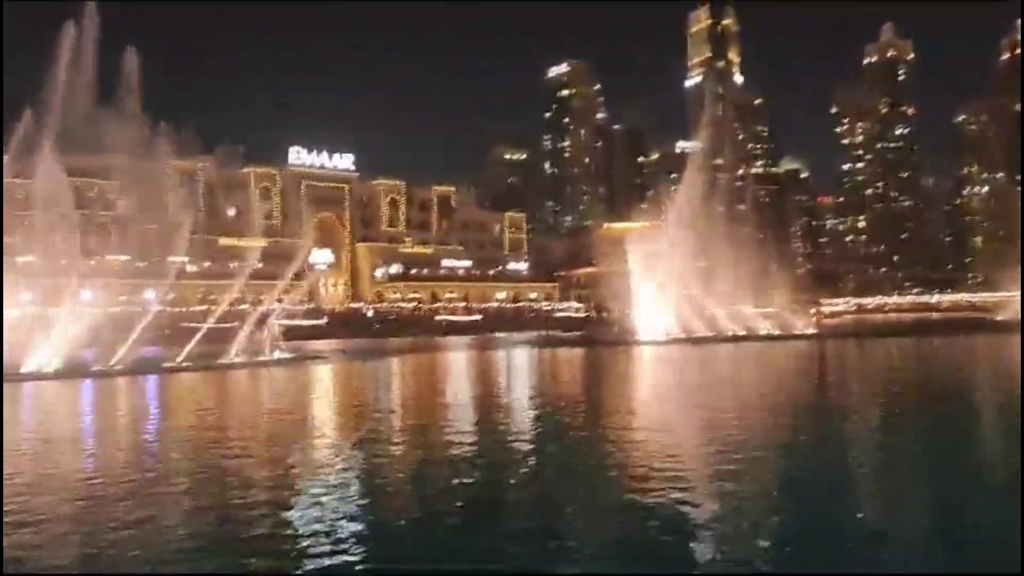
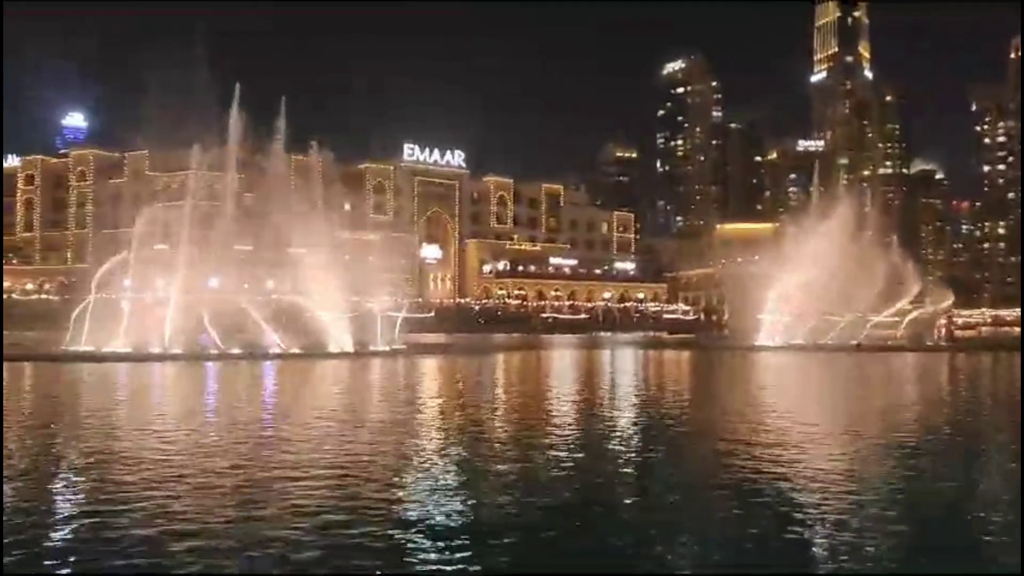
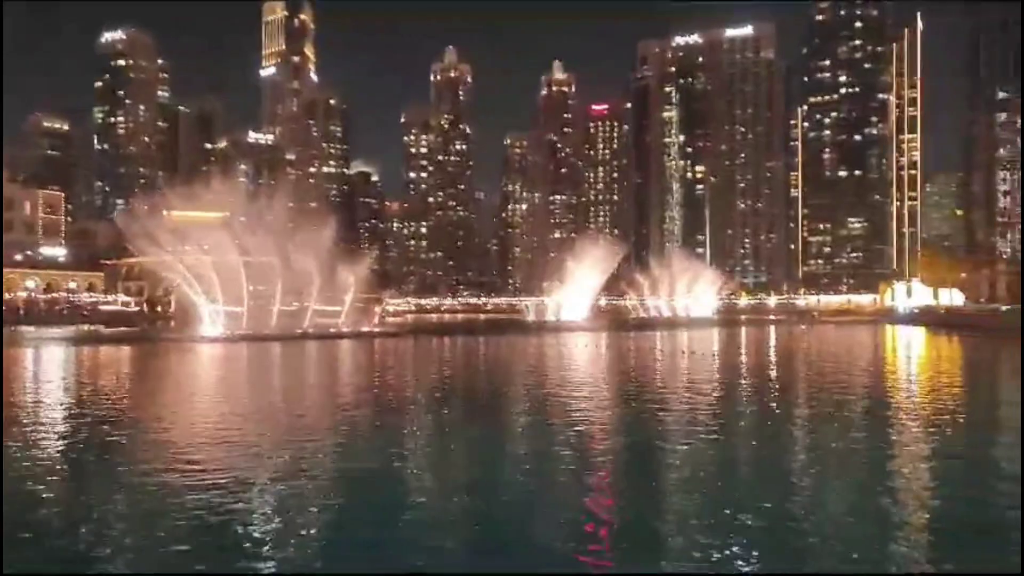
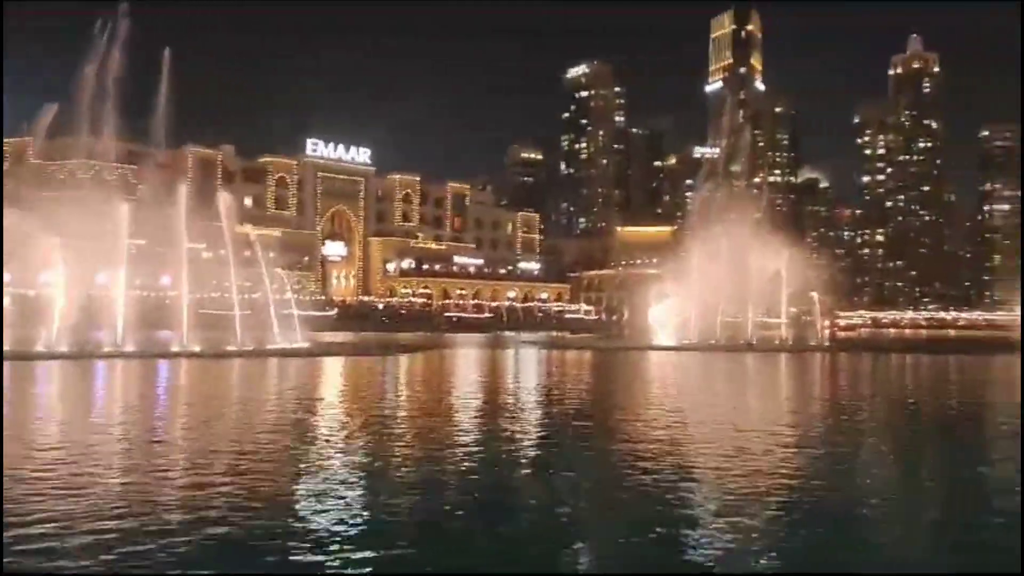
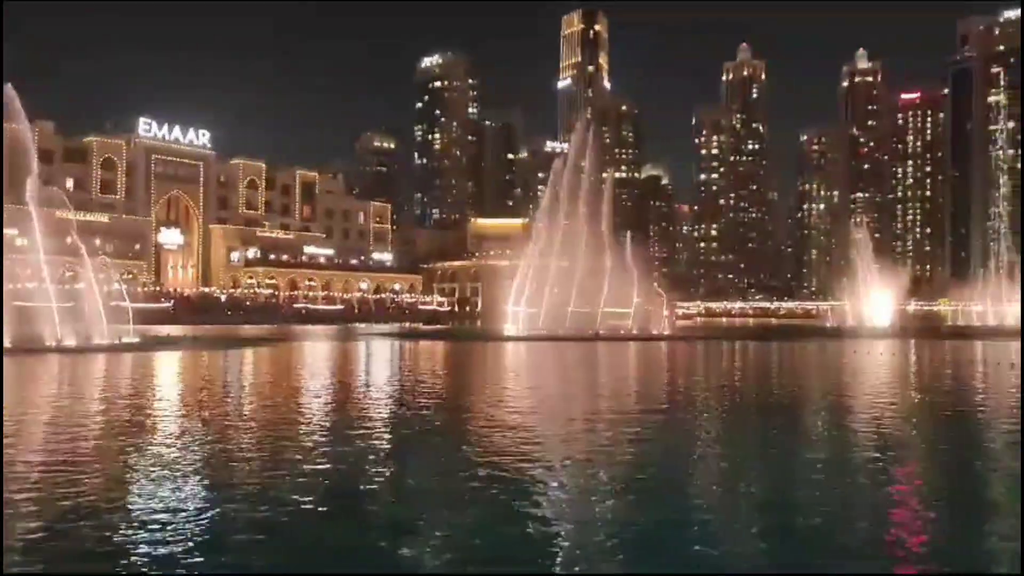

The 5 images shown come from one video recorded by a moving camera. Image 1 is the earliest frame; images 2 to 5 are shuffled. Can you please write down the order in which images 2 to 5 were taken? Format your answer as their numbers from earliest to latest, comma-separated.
2, 4, 5, 3
